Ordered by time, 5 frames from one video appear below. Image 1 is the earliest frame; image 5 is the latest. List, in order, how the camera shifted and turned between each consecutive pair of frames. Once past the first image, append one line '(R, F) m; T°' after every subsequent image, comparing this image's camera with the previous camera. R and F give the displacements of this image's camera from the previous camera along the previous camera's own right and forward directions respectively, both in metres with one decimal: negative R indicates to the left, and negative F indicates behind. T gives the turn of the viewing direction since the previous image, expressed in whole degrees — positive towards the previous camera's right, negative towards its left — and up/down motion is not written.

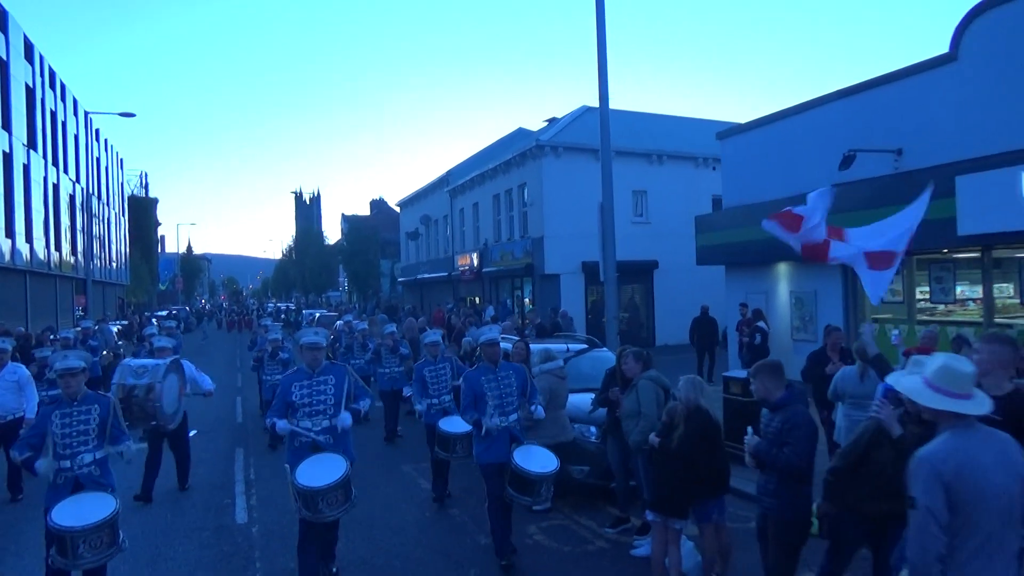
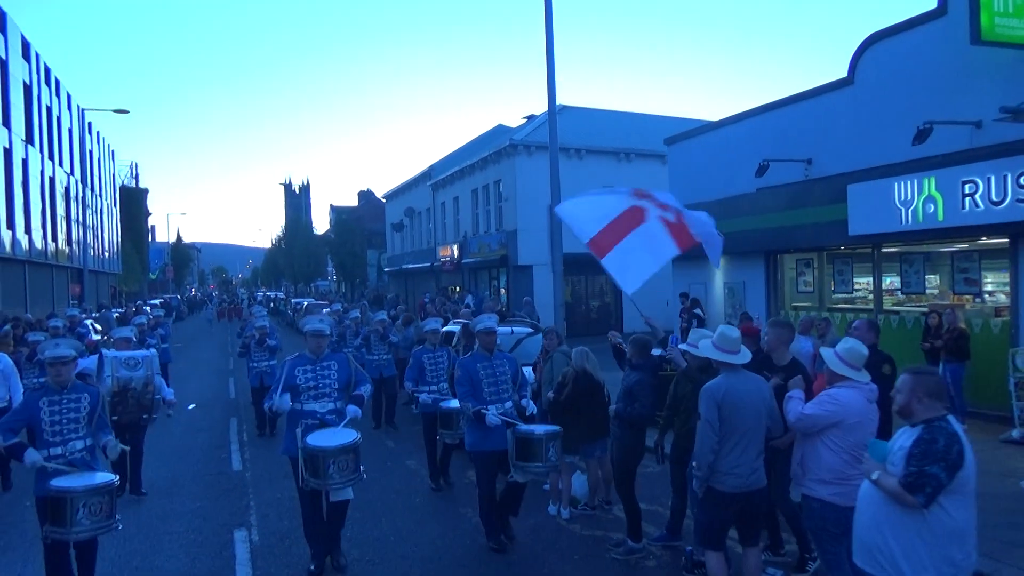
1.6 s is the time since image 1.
(+0.6, -1.8) m; +1°
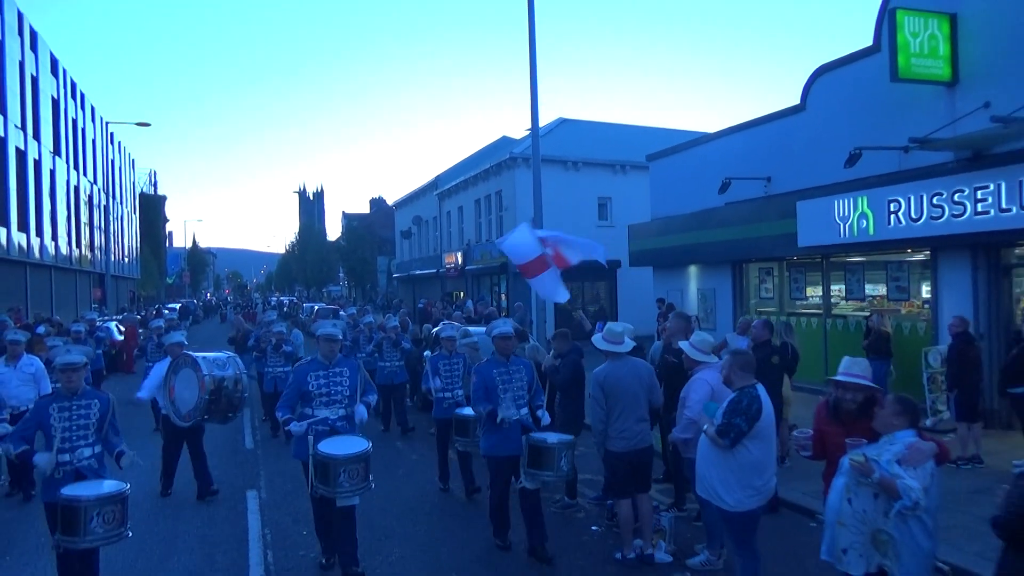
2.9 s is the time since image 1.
(+0.6, -1.5) m; -1°
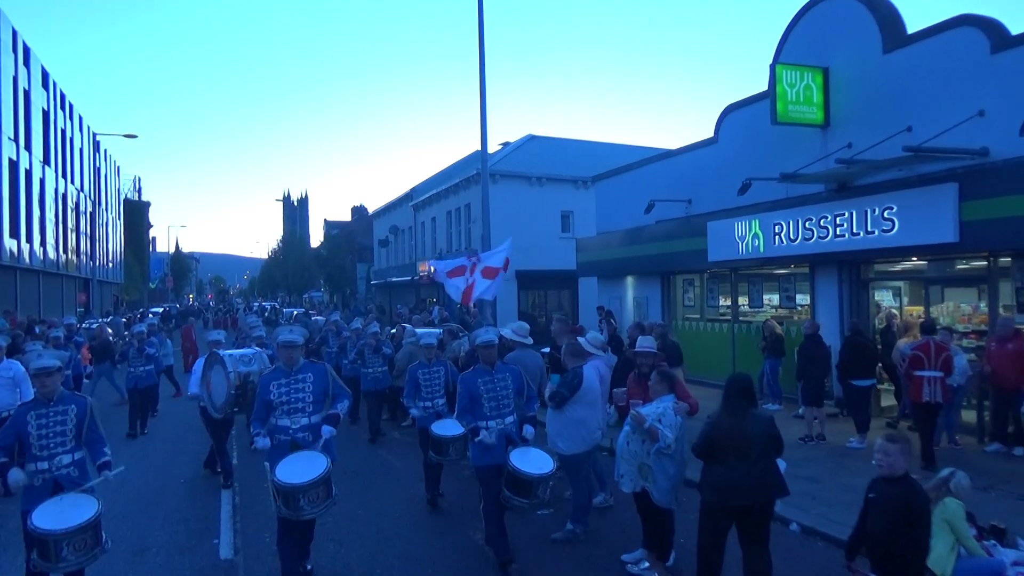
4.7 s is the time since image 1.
(+0.8, -2.0) m; +1°
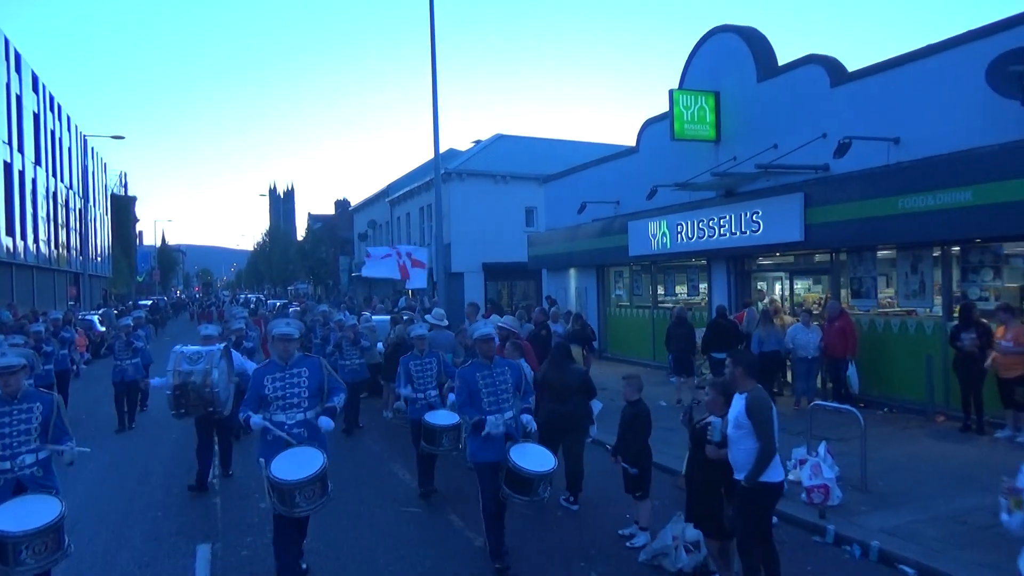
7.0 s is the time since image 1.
(+1.0, -2.5) m; +1°
